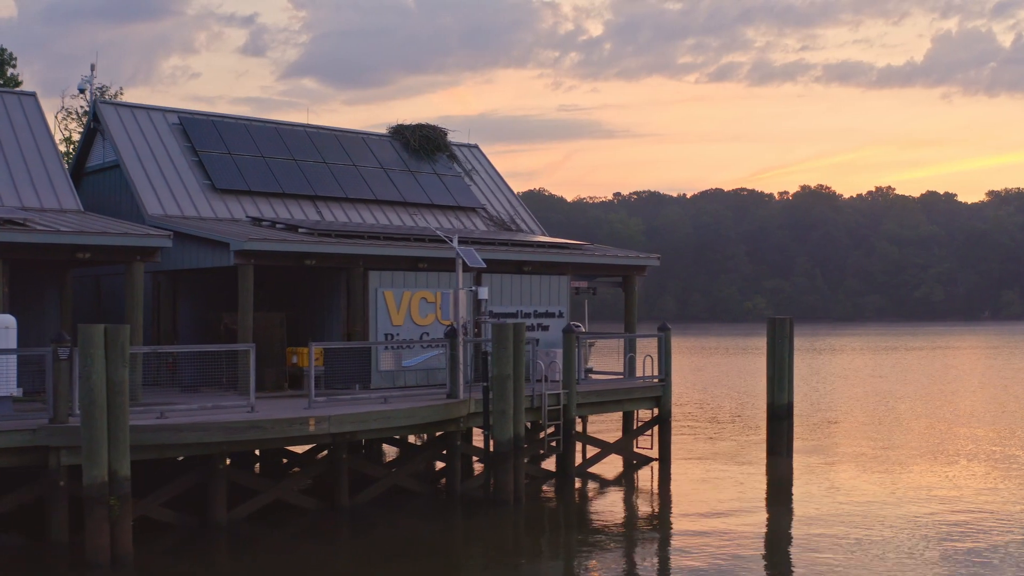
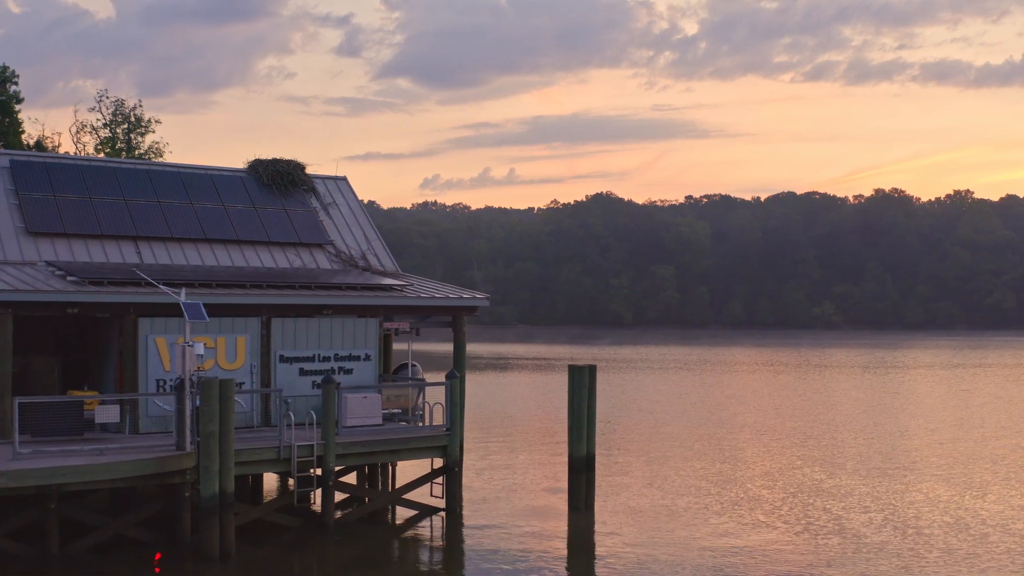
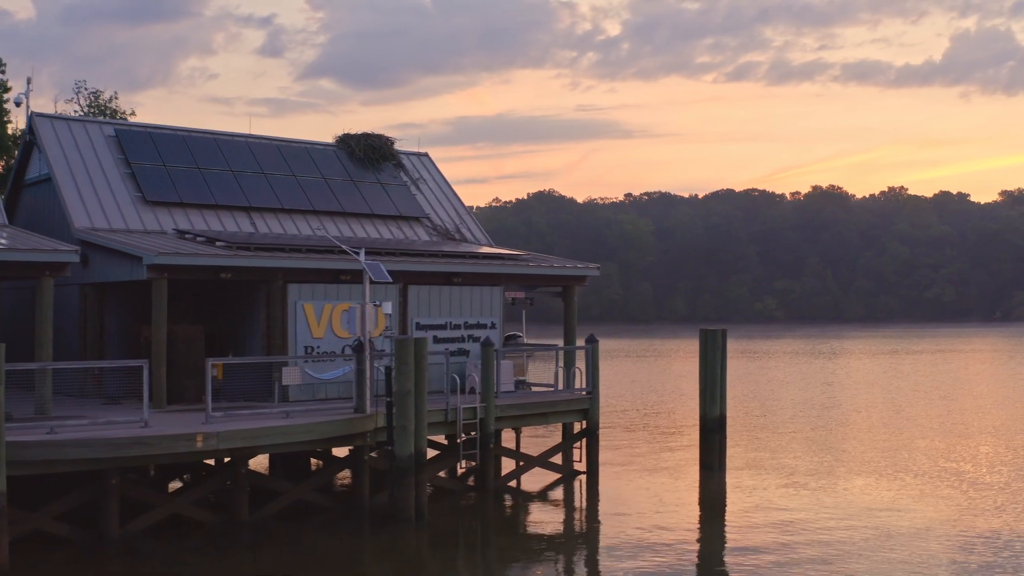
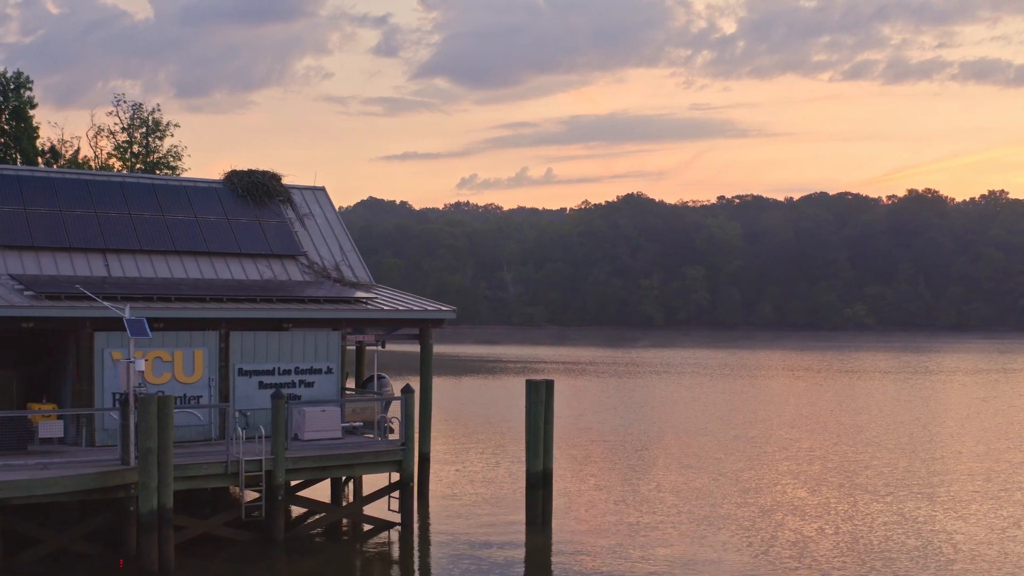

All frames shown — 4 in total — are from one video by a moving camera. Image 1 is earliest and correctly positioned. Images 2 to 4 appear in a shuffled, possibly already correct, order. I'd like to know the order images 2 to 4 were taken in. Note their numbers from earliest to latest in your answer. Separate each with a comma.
3, 2, 4
